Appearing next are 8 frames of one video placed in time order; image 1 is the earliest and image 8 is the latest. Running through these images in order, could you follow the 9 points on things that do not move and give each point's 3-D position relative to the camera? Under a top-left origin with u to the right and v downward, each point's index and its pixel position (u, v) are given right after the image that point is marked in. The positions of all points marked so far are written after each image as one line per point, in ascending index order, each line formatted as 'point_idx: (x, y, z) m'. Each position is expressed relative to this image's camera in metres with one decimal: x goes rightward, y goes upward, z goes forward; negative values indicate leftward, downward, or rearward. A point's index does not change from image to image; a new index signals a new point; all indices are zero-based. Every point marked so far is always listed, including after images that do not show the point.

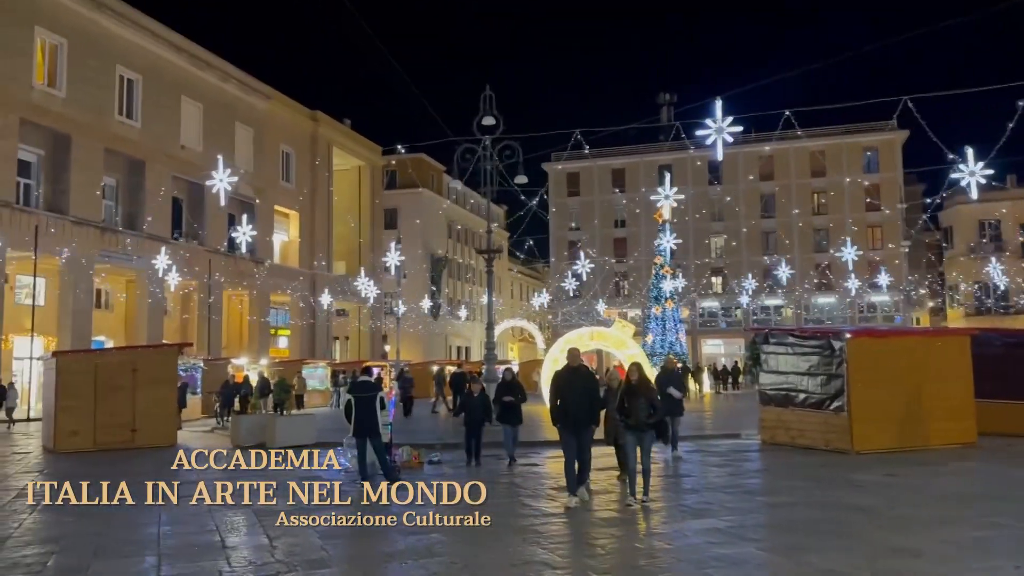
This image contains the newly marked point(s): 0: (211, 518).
0: (-3.2, -2.4, +9.5) m
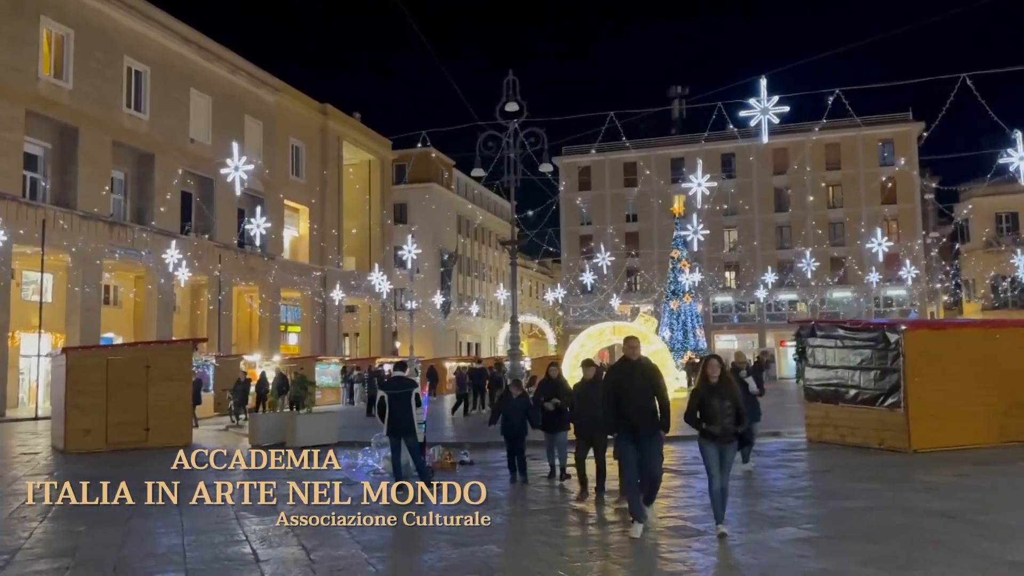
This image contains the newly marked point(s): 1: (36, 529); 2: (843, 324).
0: (-2.6, -2.3, +8.7) m
1: (-4.6, -2.3, +8.7) m
2: (+5.4, -0.6, +14.8) m
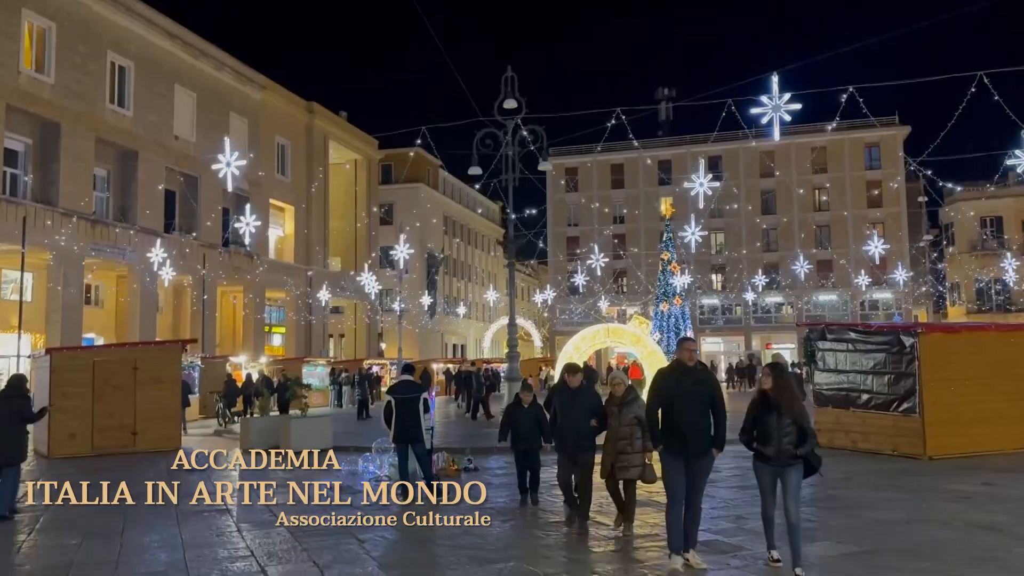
0: (-2.5, -2.3, +8.2) m
1: (-4.4, -2.3, +8.1) m
2: (+5.4, -0.6, +14.4) m
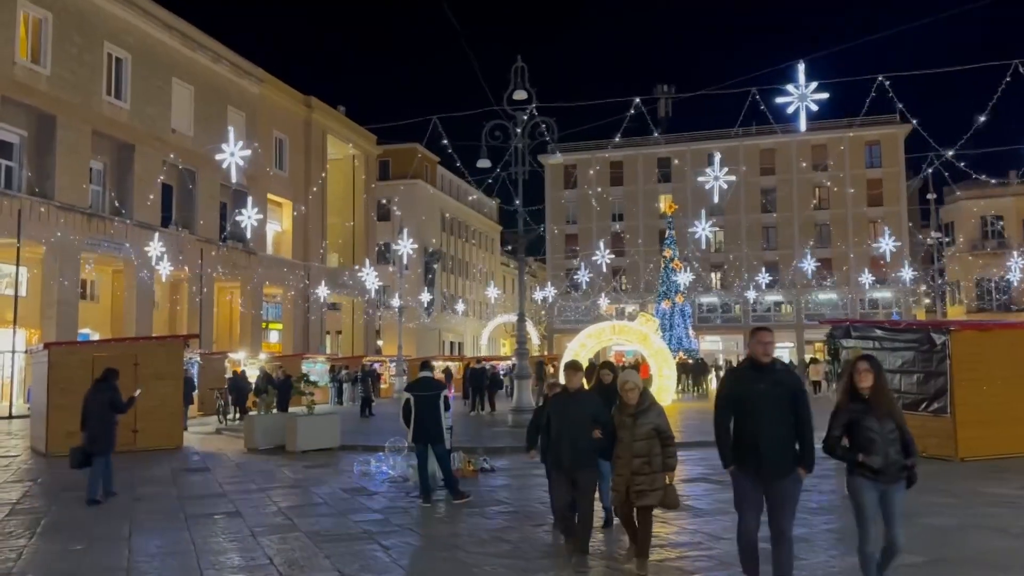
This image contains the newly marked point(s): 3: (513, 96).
0: (-2.2, -2.2, +7.7) m
1: (-4.1, -2.2, +7.6) m
2: (+5.7, -0.6, +14.0) m
3: (0.0, +4.1, +19.4) m
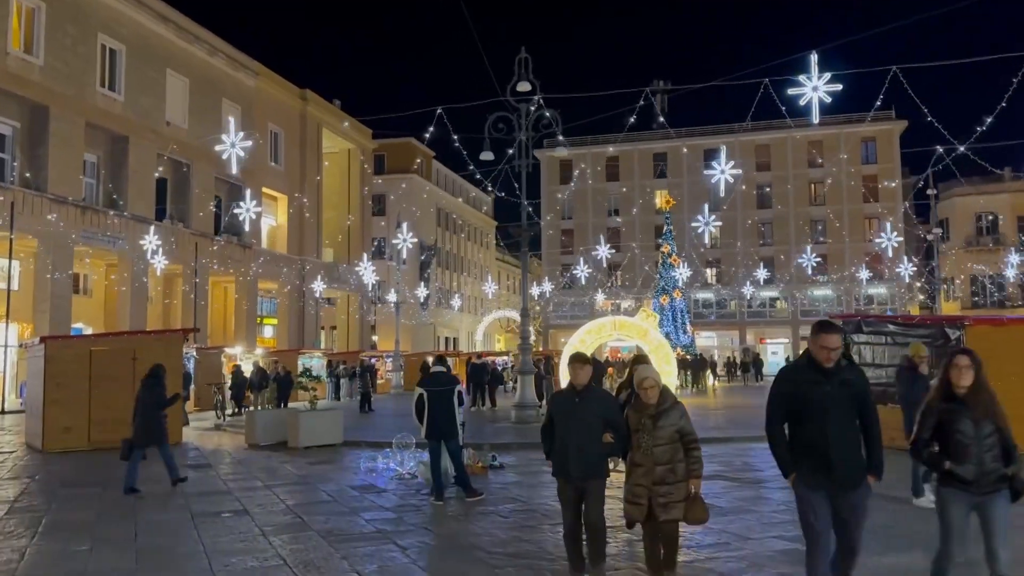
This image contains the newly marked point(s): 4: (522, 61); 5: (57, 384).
0: (-2.0, -2.1, +7.5) m
1: (-4.0, -2.1, +7.4) m
2: (+5.8, -0.5, +13.8) m
3: (+0.1, +4.2, +19.2) m
4: (+0.2, +5.0, +19.8) m
5: (-7.7, -1.6, +15.4) m
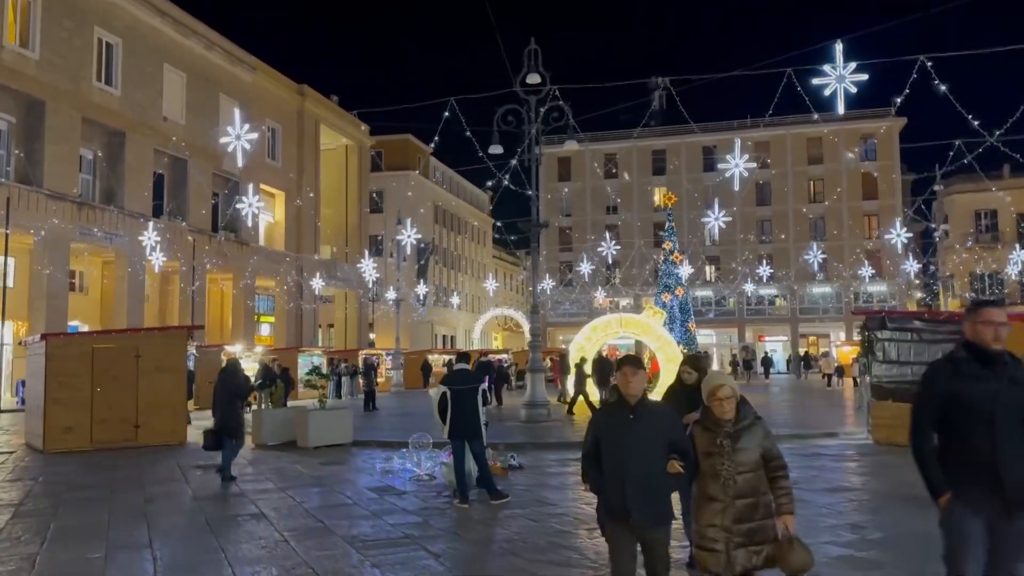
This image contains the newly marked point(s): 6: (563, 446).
0: (-1.7, -2.1, +7.1) m
1: (-3.7, -2.1, +7.0) m
2: (+6.0, -0.4, +13.5) m
3: (+0.3, +4.3, +18.8) m
4: (+0.4, +5.1, +19.4) m
5: (-7.5, -1.6, +15.0) m
6: (+0.8, -2.6, +15.0) m
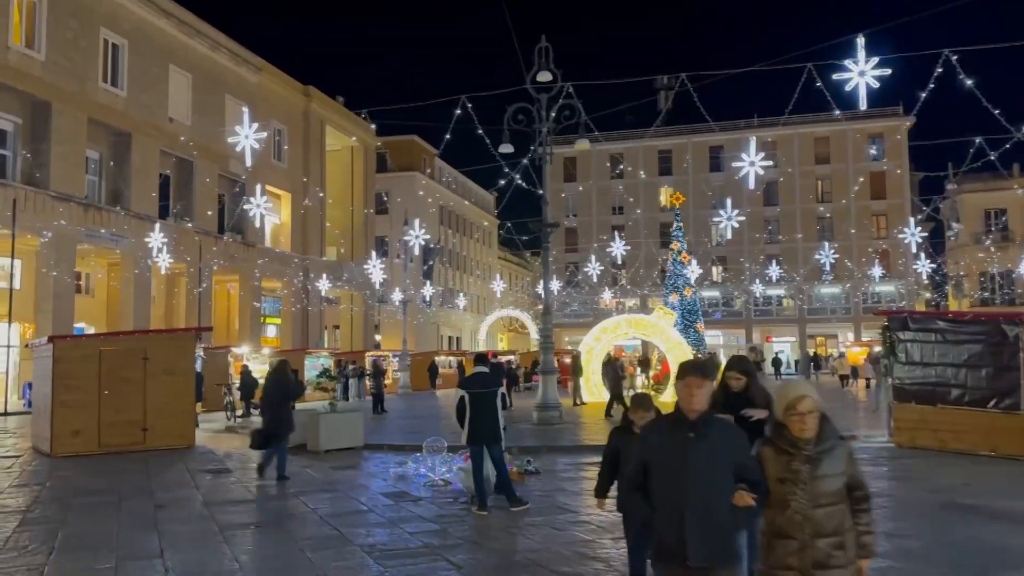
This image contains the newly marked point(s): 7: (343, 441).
0: (-1.6, -2.1, +6.8) m
1: (-3.5, -2.1, +6.7) m
2: (+6.3, -0.4, +13.2) m
3: (+0.5, +4.3, +18.5) m
4: (+0.6, +5.0, +19.2) m
5: (-7.3, -1.6, +14.8) m
6: (+1.1, -2.6, +14.8) m
7: (-2.8, -2.5, +14.8) m
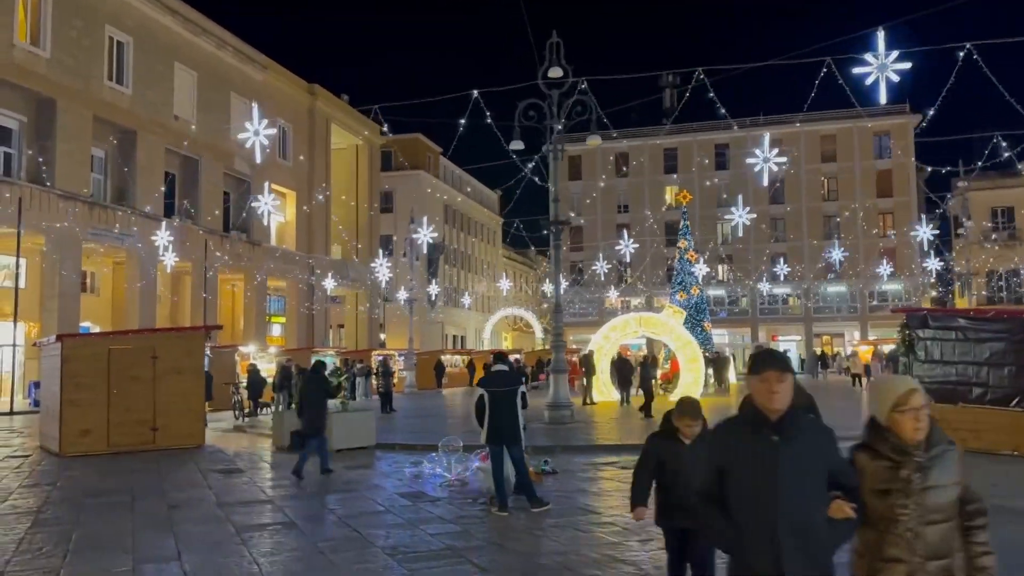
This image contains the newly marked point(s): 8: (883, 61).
0: (-1.4, -2.0, +6.7) m
1: (-3.3, -2.1, +6.6) m
2: (+6.5, -0.4, +13.0) m
3: (+0.8, +4.3, +18.4) m
4: (+0.9, +5.1, +19.0) m
5: (-7.0, -1.6, +14.6) m
6: (+1.3, -2.6, +14.6) m
7: (-2.6, -2.4, +14.7) m
8: (+5.1, +3.1, +12.4) m
